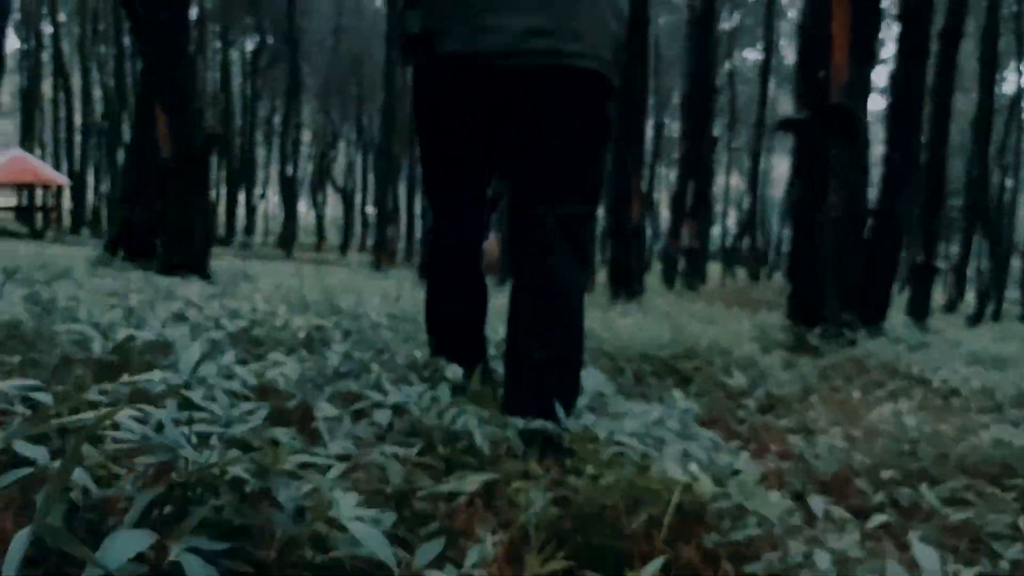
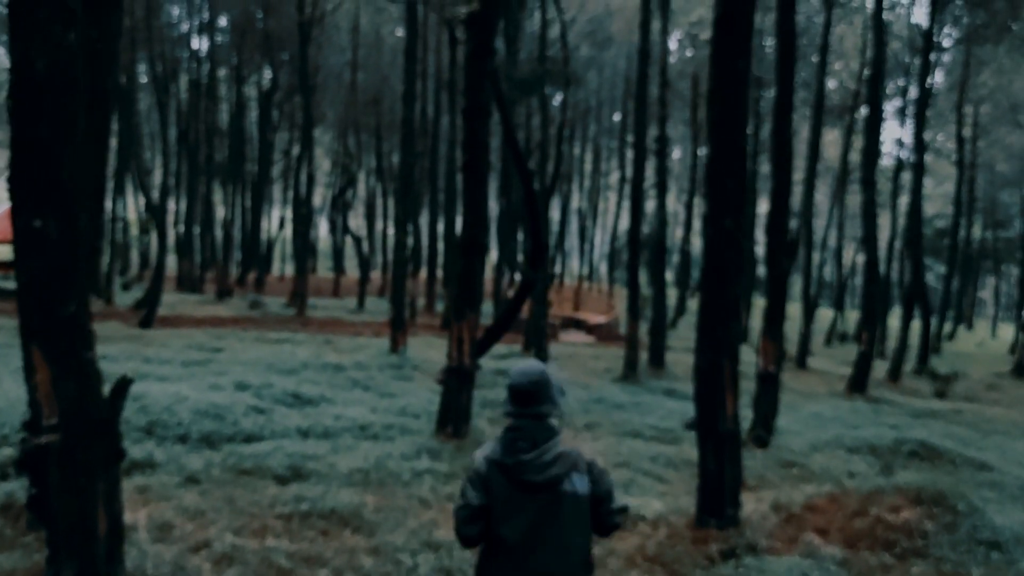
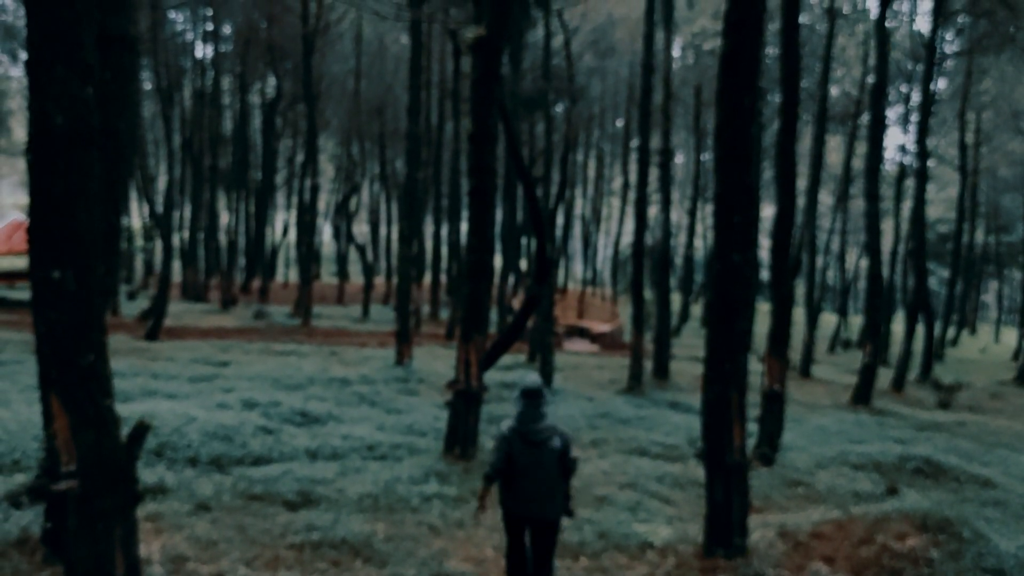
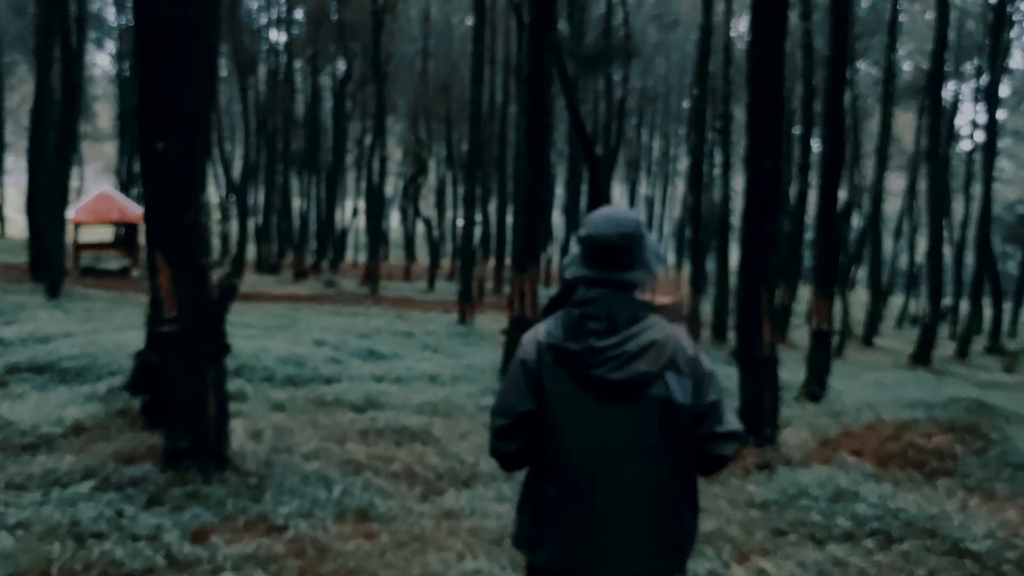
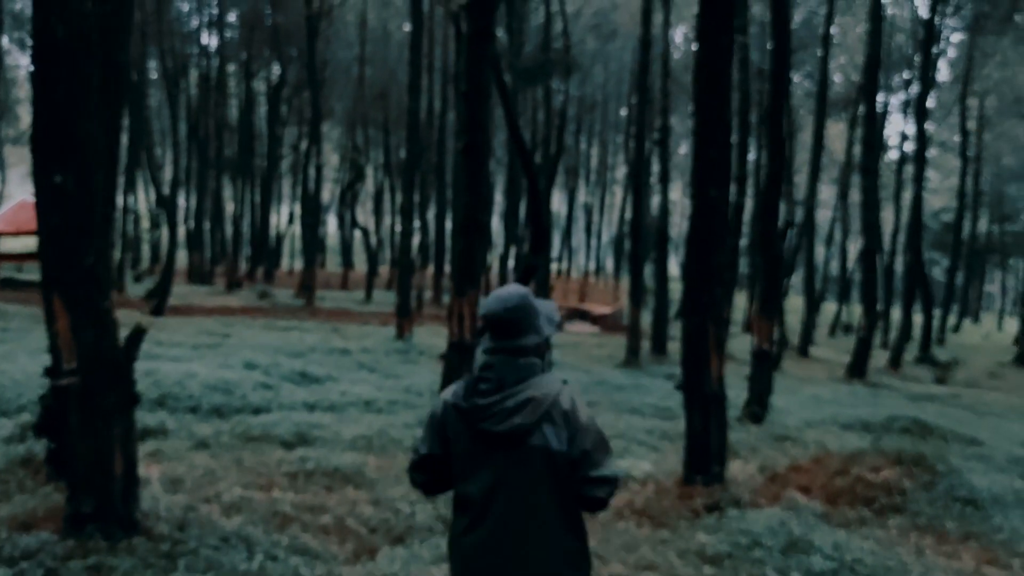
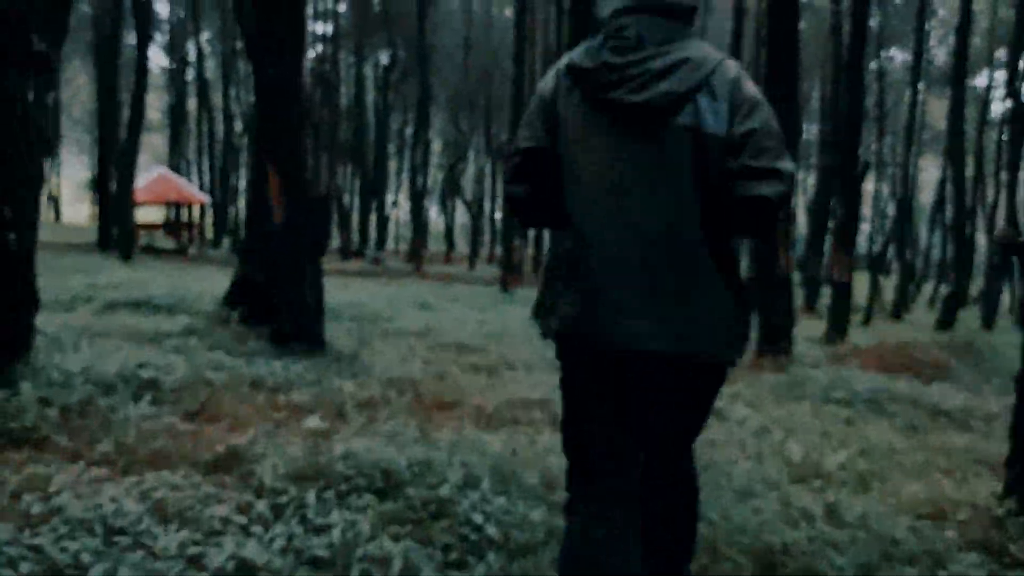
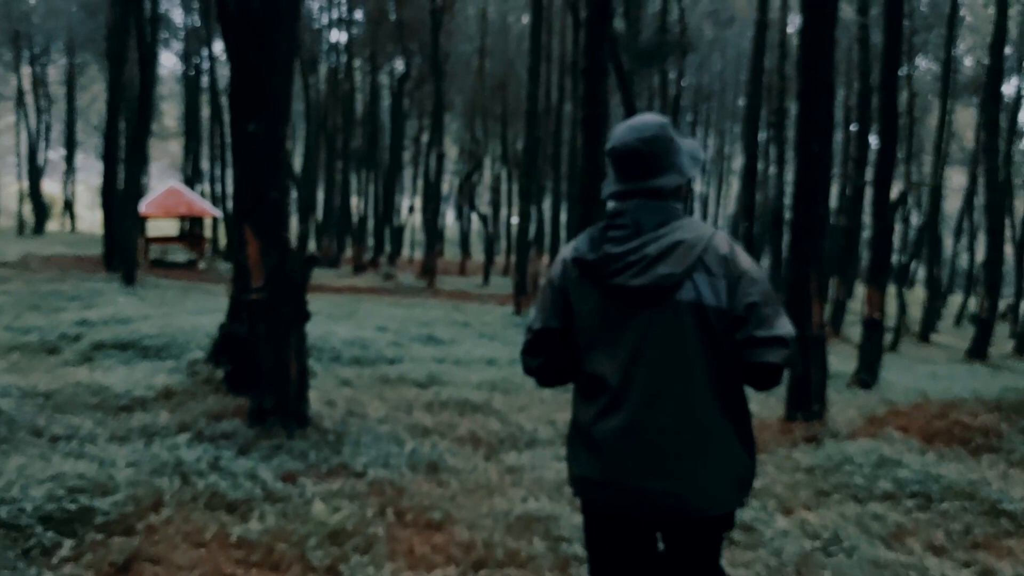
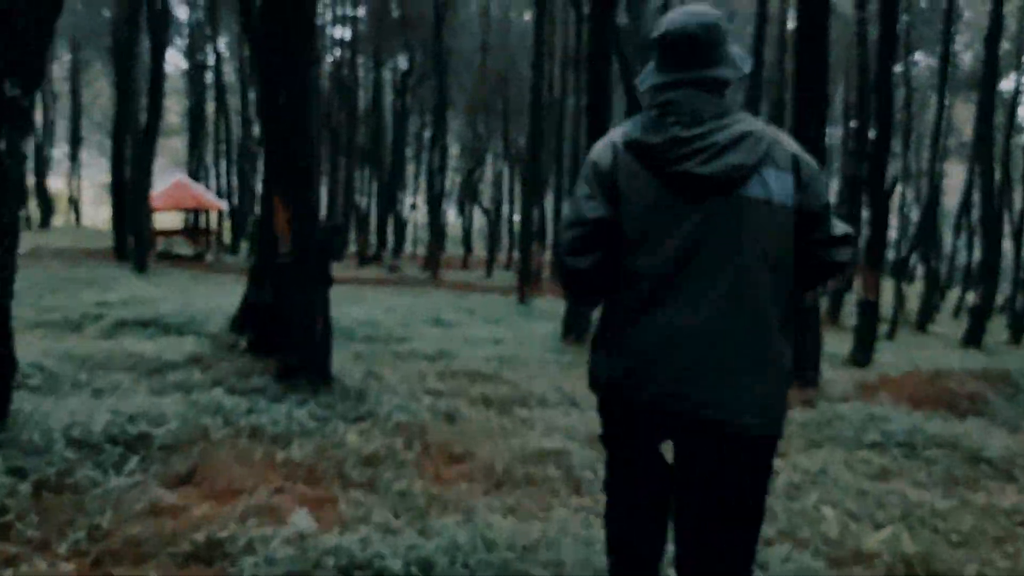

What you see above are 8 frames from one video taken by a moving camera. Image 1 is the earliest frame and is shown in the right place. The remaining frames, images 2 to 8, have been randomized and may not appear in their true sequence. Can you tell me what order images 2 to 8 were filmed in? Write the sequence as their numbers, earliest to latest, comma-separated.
6, 8, 7, 4, 5, 2, 3
